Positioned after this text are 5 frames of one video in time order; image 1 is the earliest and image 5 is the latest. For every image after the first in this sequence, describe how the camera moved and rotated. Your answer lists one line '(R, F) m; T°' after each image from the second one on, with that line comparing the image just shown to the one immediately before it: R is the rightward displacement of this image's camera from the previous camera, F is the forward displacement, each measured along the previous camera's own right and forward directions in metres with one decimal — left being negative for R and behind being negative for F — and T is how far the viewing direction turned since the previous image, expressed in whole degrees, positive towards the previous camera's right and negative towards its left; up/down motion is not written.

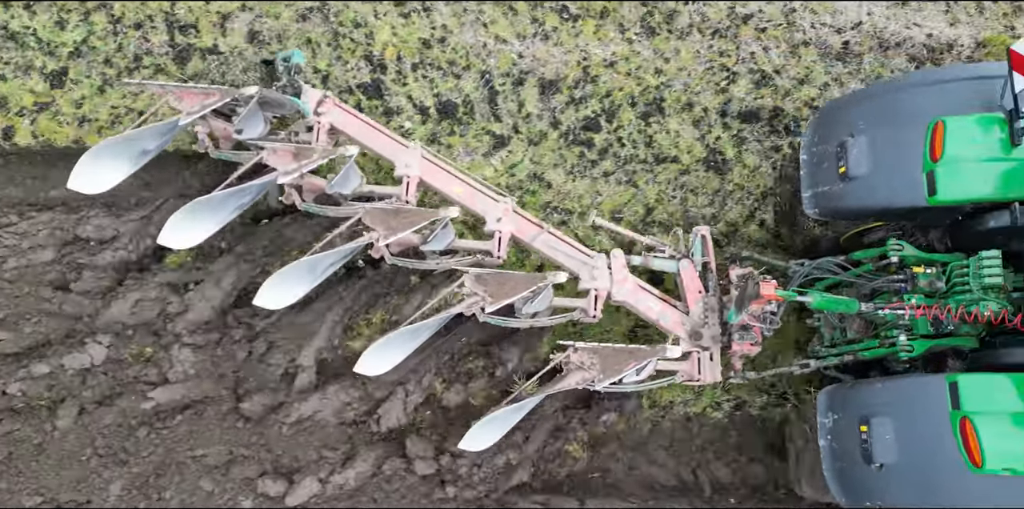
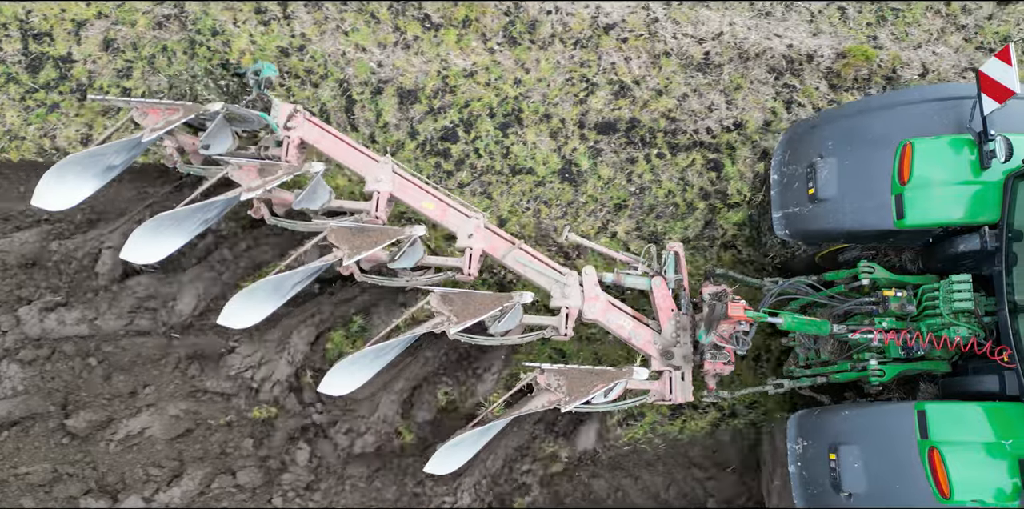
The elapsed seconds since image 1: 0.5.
(+0.9, +0.1) m; 0°
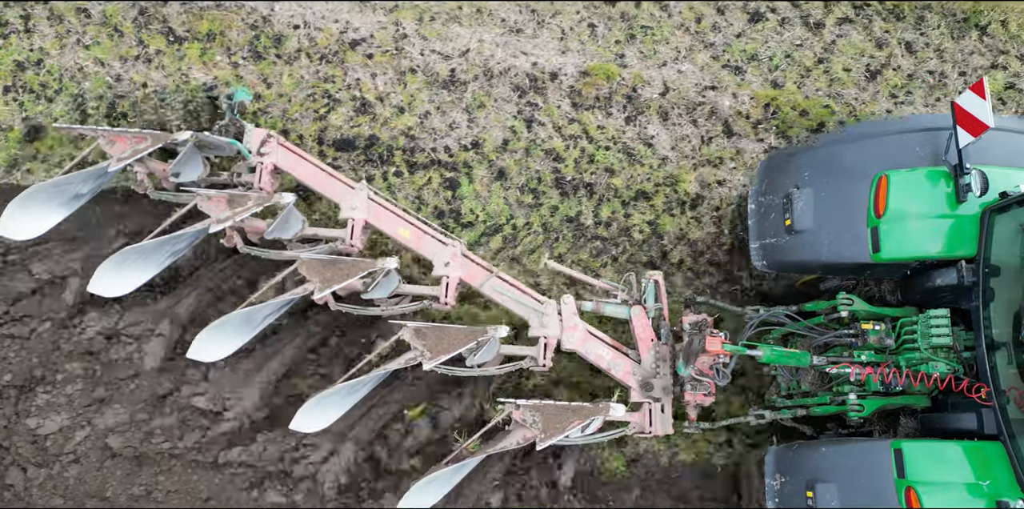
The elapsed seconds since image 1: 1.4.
(+1.5, +0.1) m; +1°
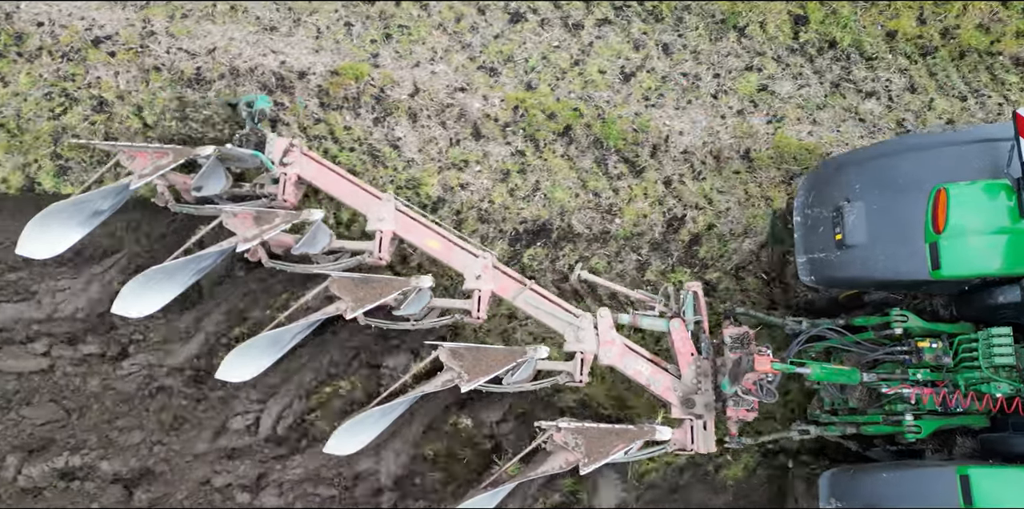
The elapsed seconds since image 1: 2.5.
(+1.4, +0.1) m; +1°
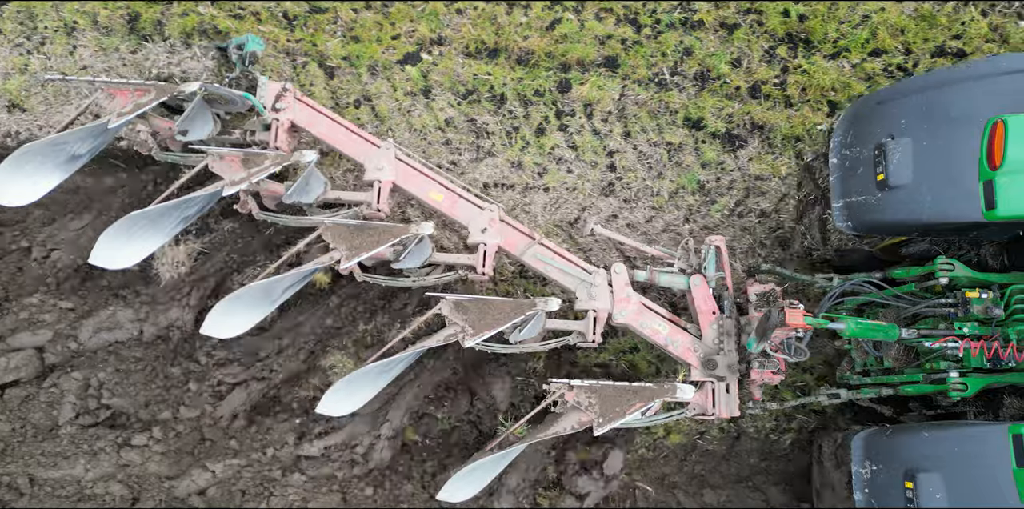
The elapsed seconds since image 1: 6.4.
(+5.5, -0.1) m; +6°
